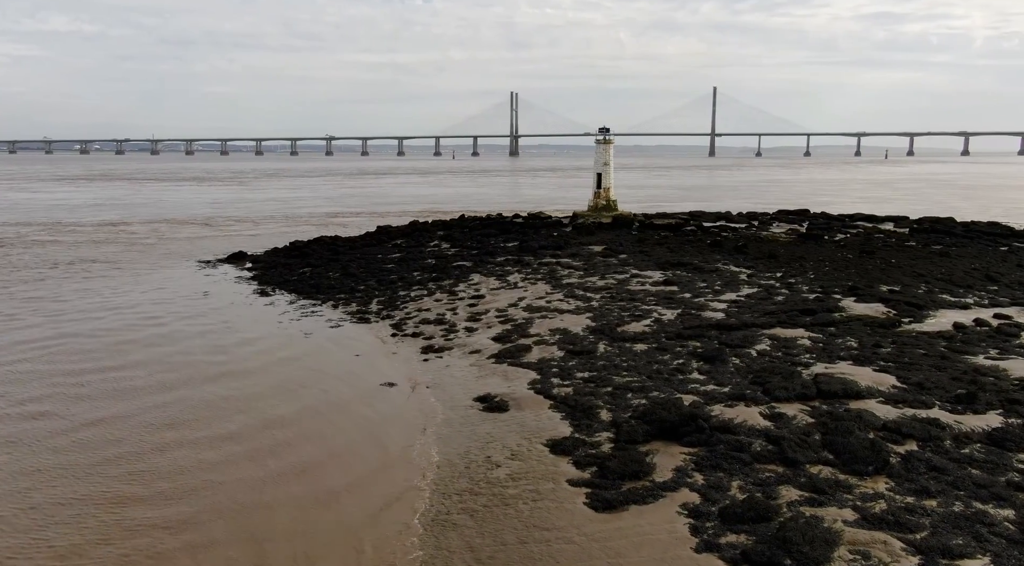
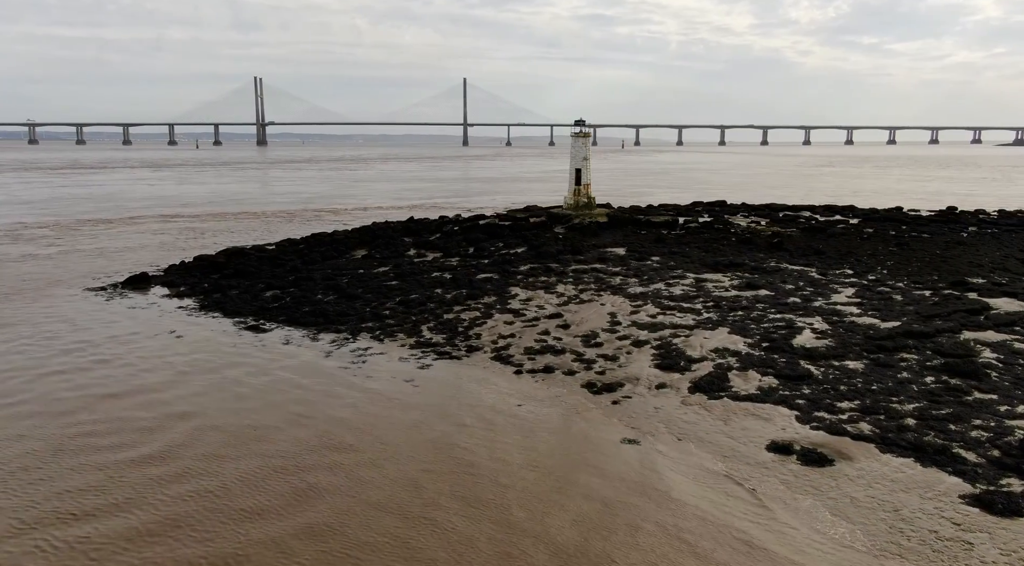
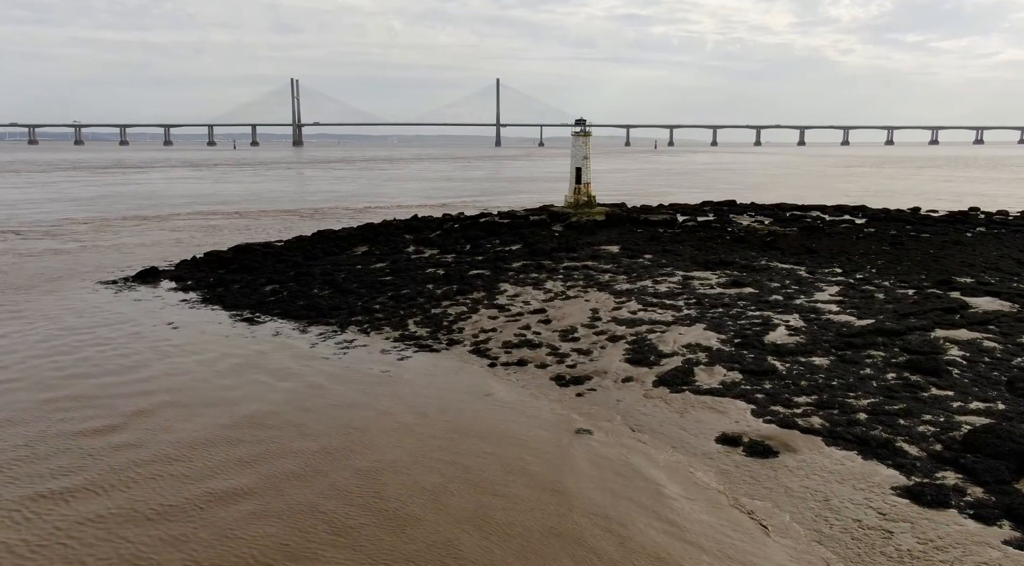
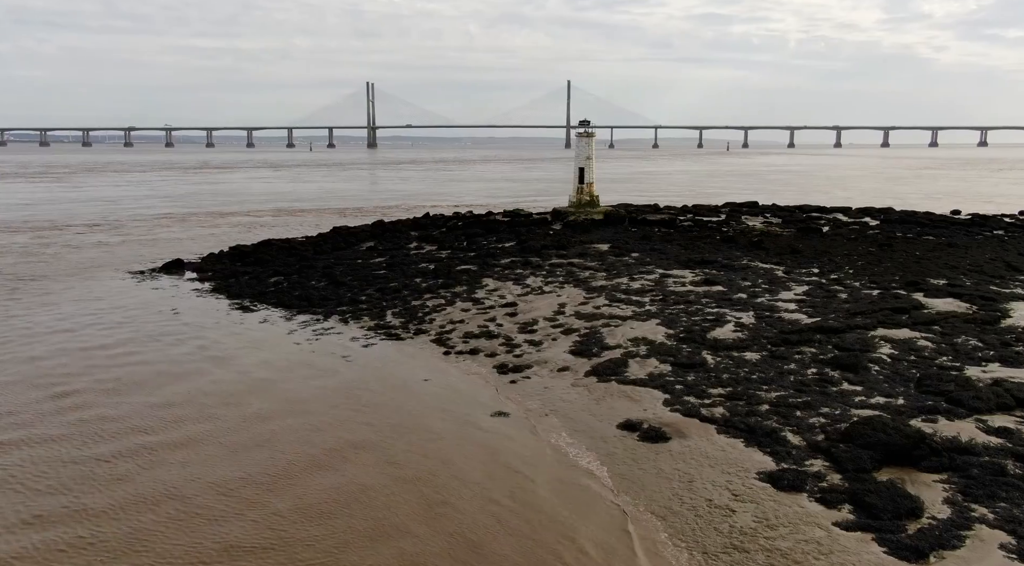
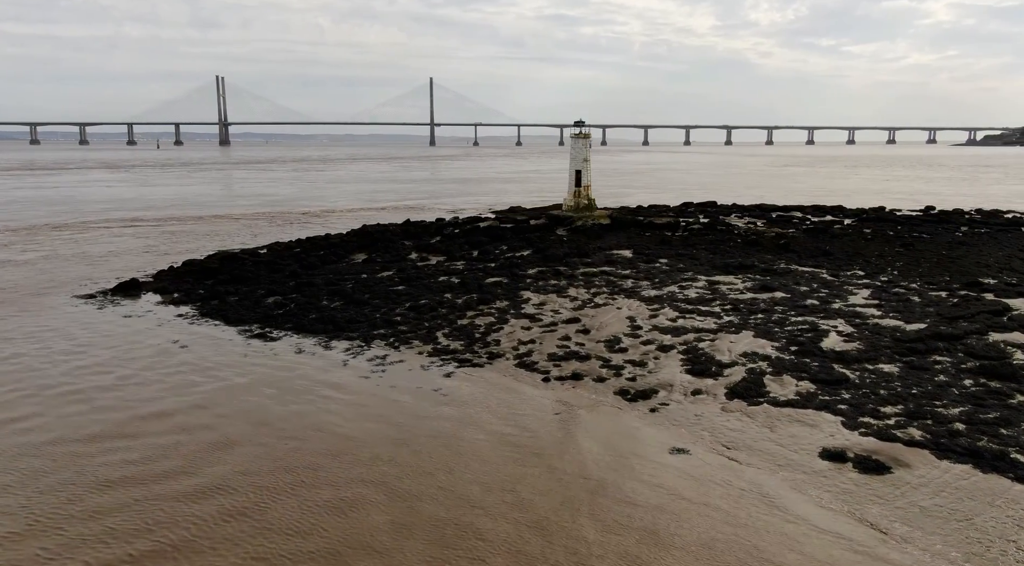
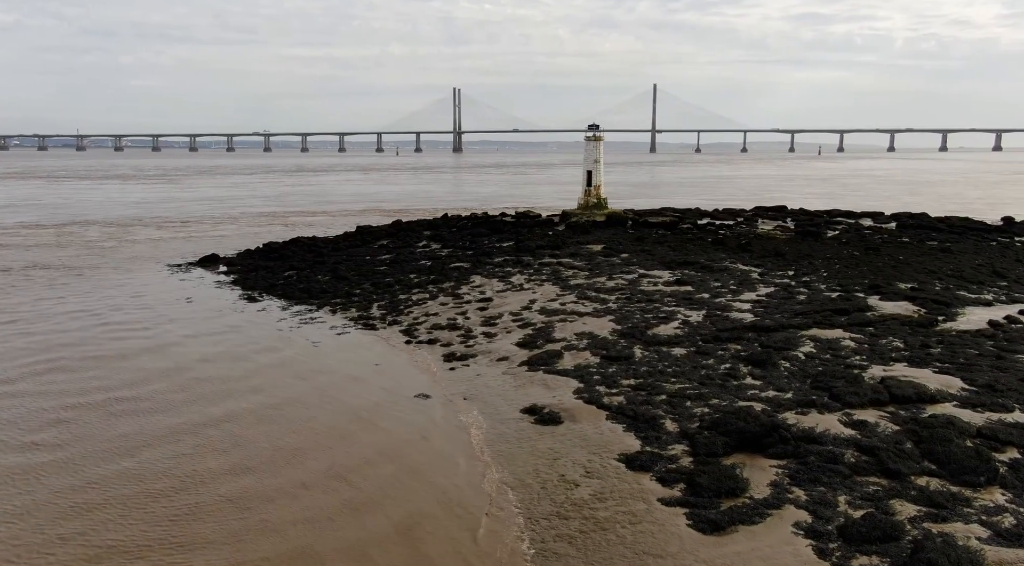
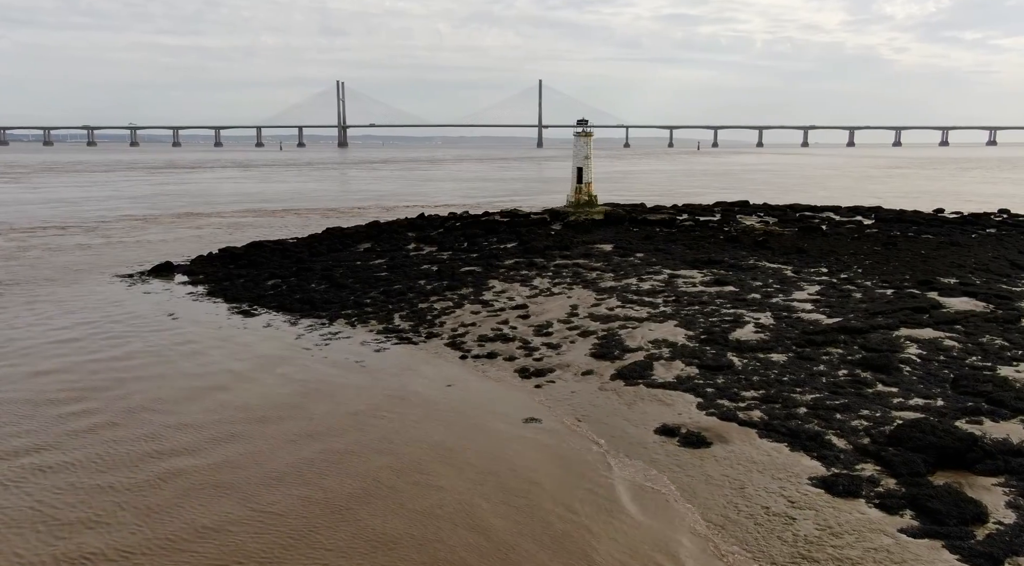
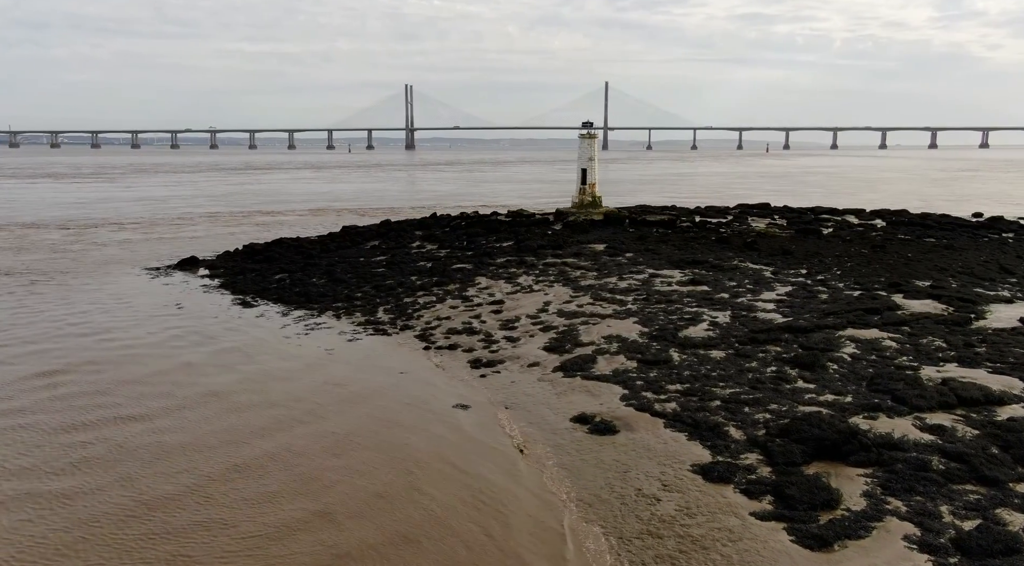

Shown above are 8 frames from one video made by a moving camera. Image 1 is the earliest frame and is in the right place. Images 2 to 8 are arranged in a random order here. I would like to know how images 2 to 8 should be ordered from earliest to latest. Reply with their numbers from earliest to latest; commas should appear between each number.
6, 8, 4, 7, 3, 2, 5
